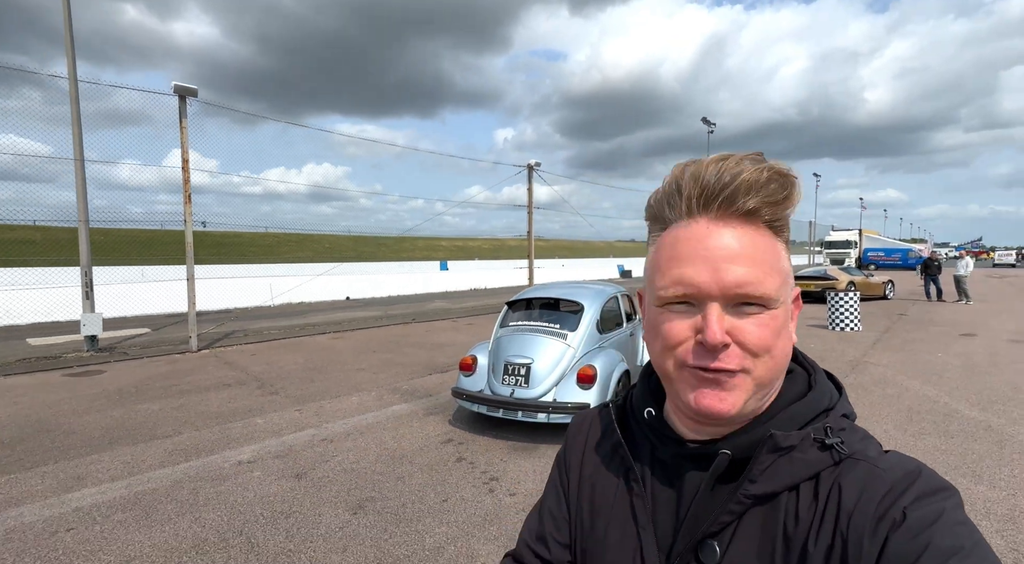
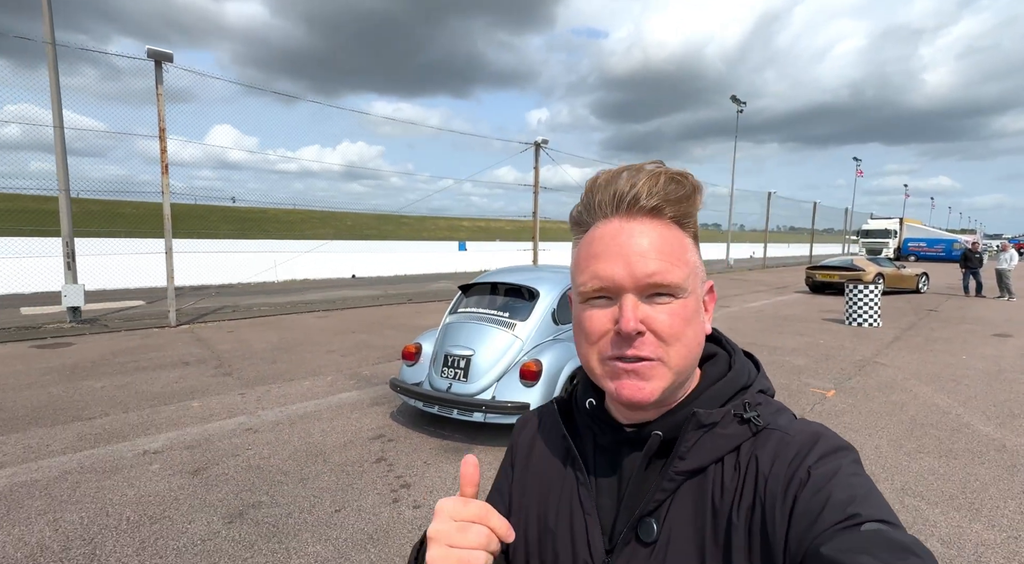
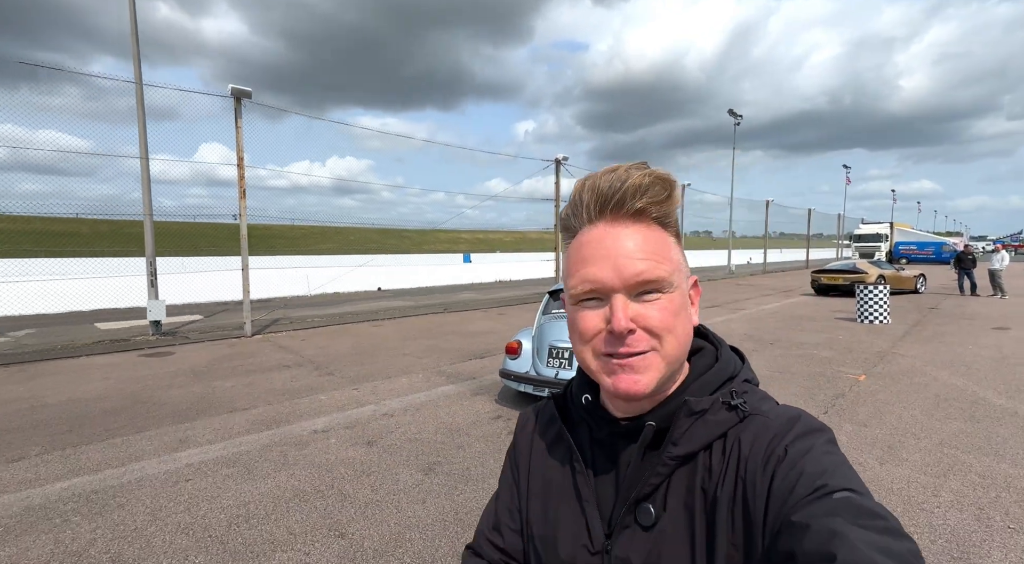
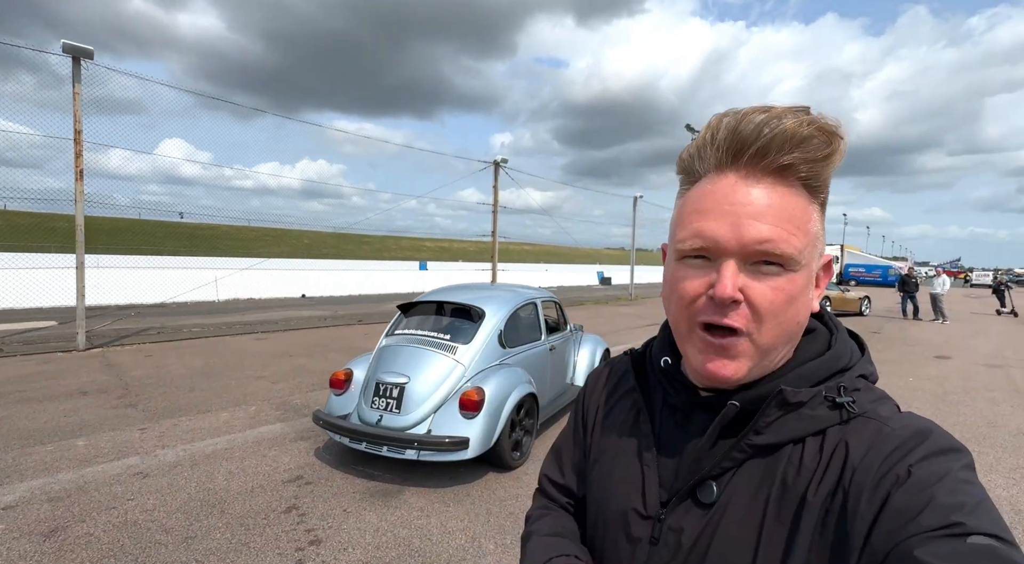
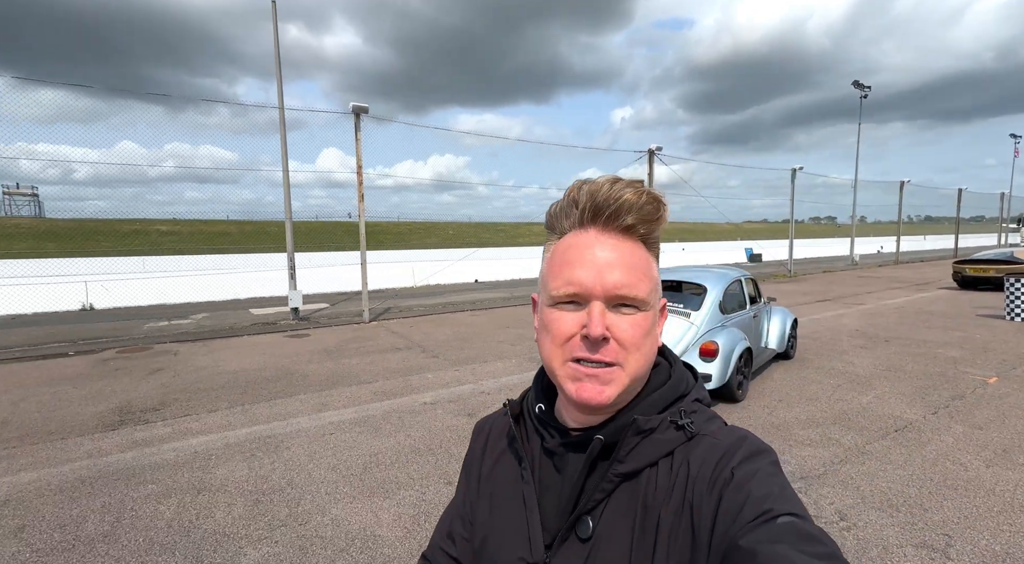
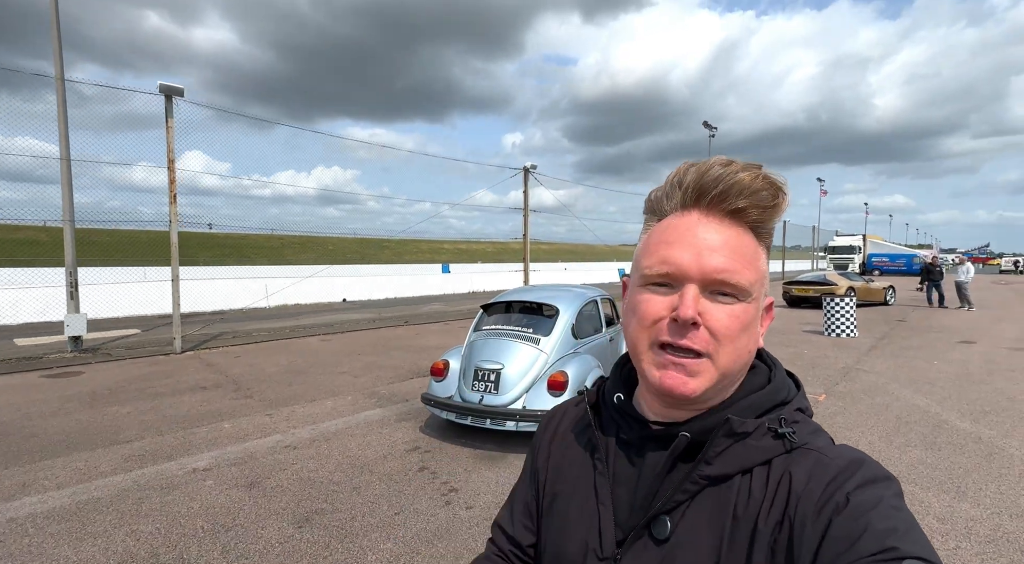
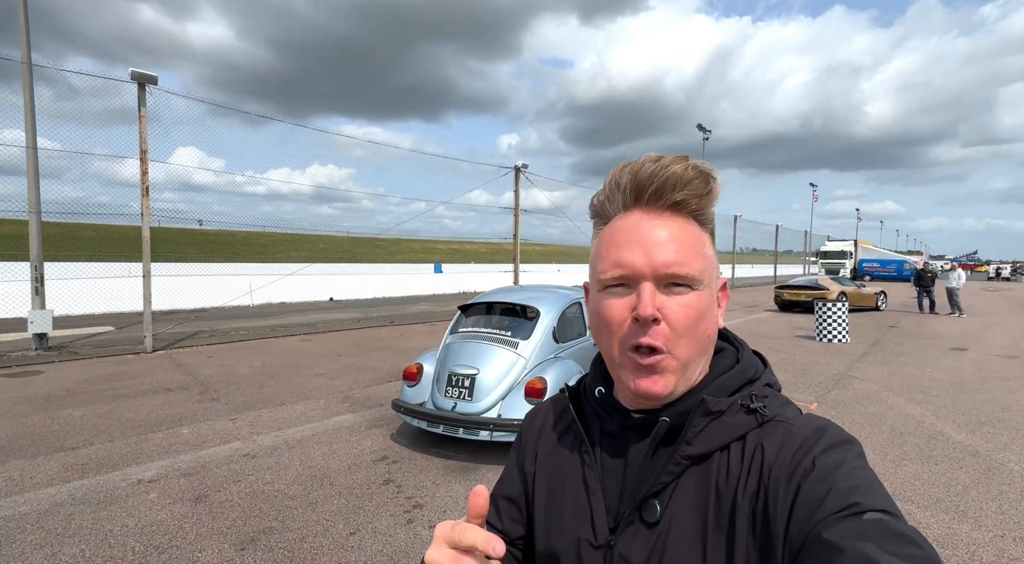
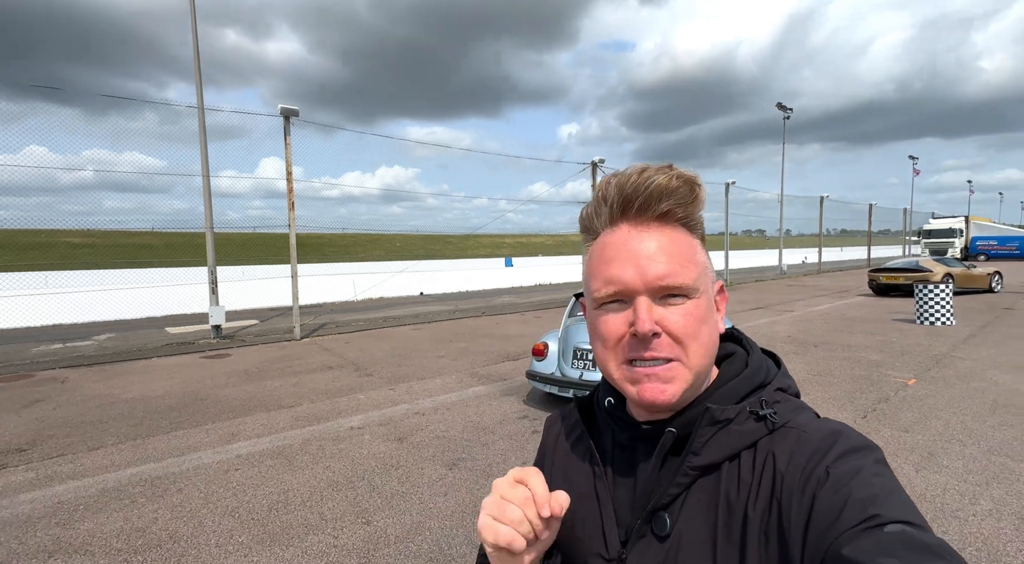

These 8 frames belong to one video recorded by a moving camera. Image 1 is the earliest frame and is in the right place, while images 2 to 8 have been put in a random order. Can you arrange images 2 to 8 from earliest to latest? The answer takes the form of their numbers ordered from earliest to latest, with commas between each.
3, 5, 8, 6, 7, 4, 2
